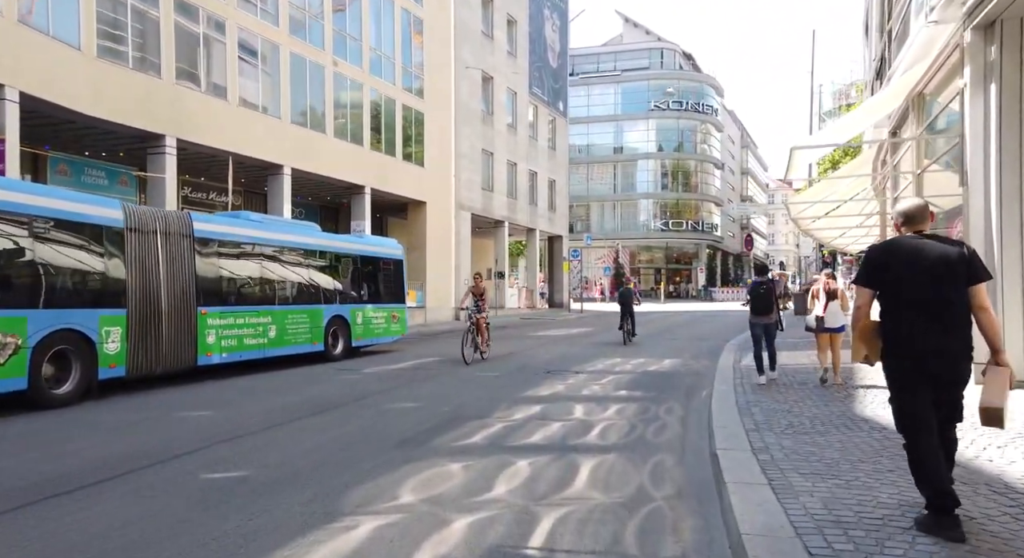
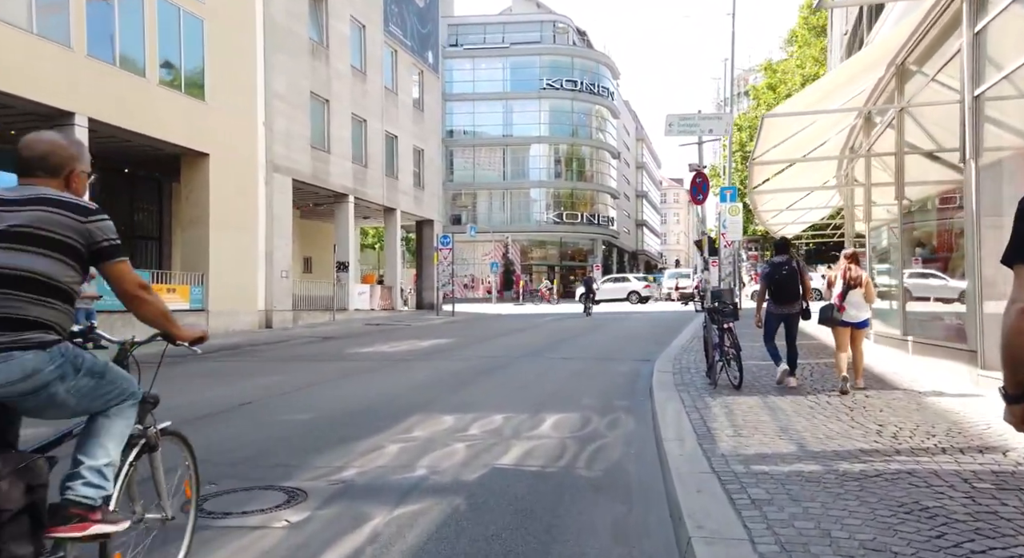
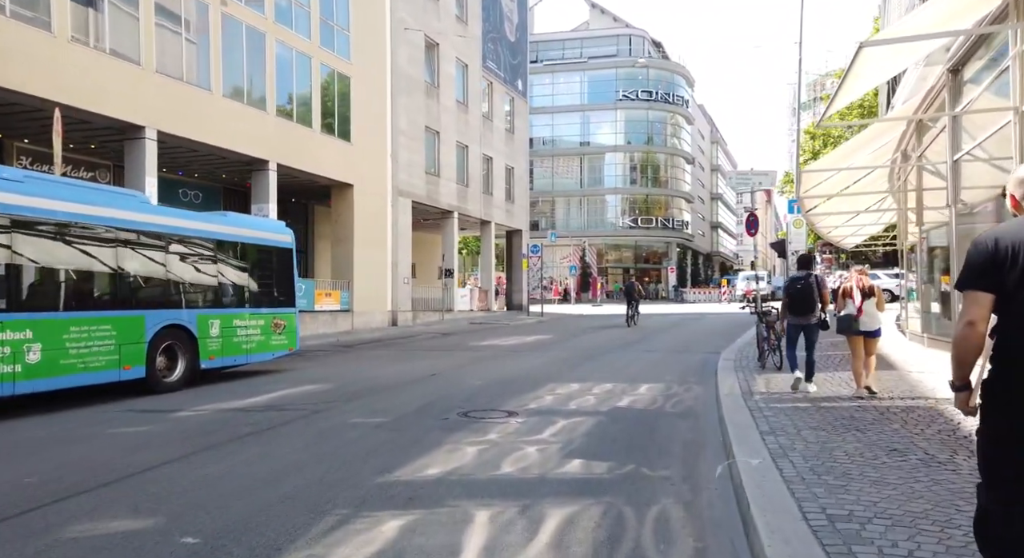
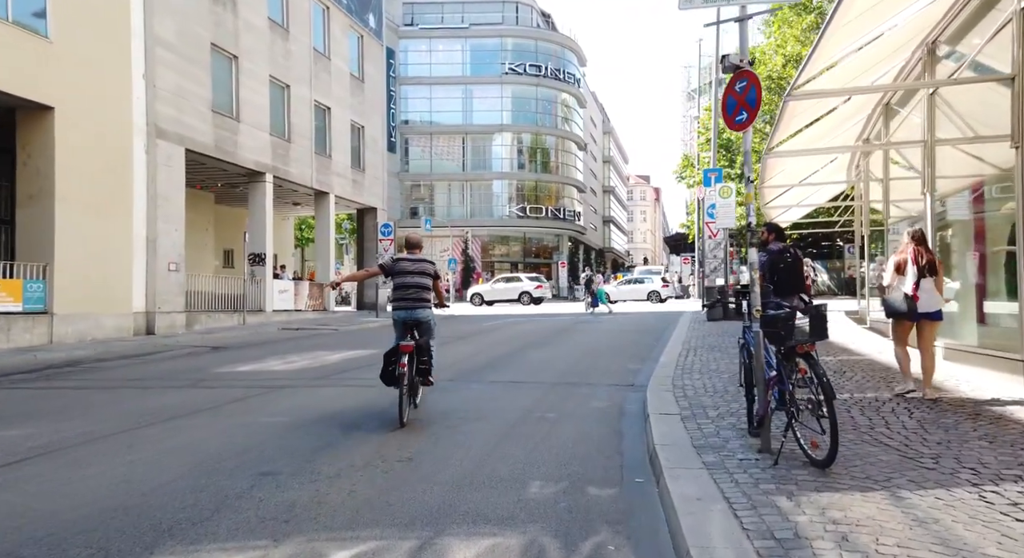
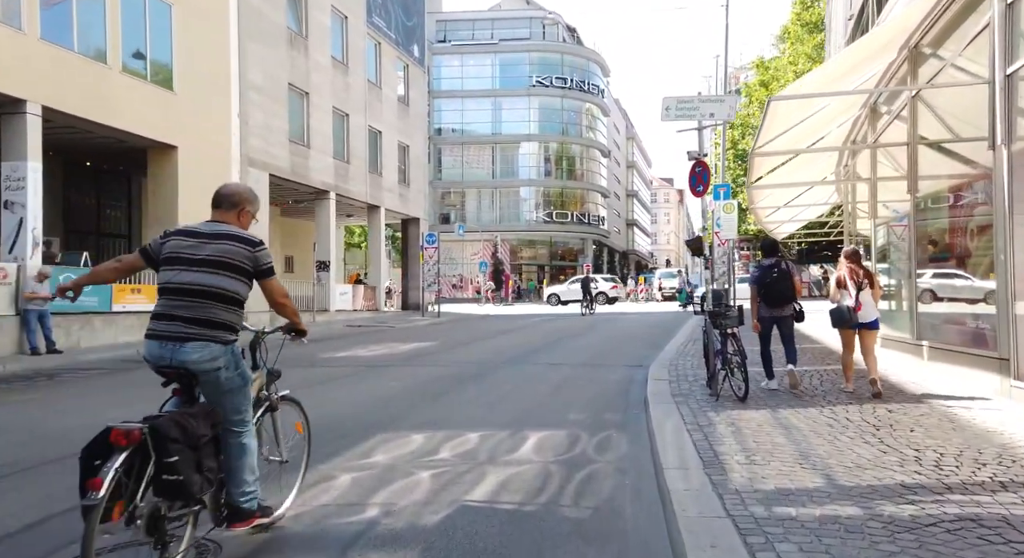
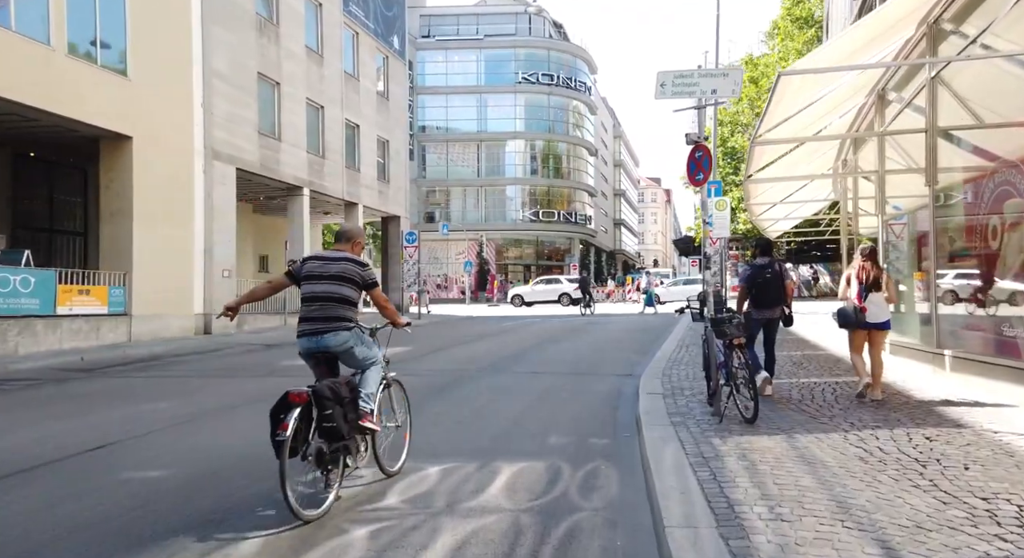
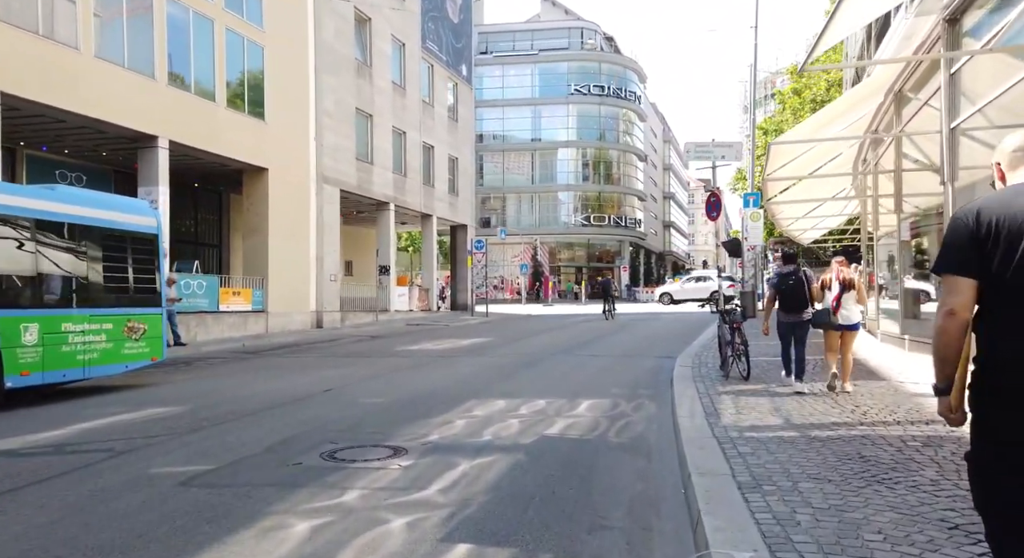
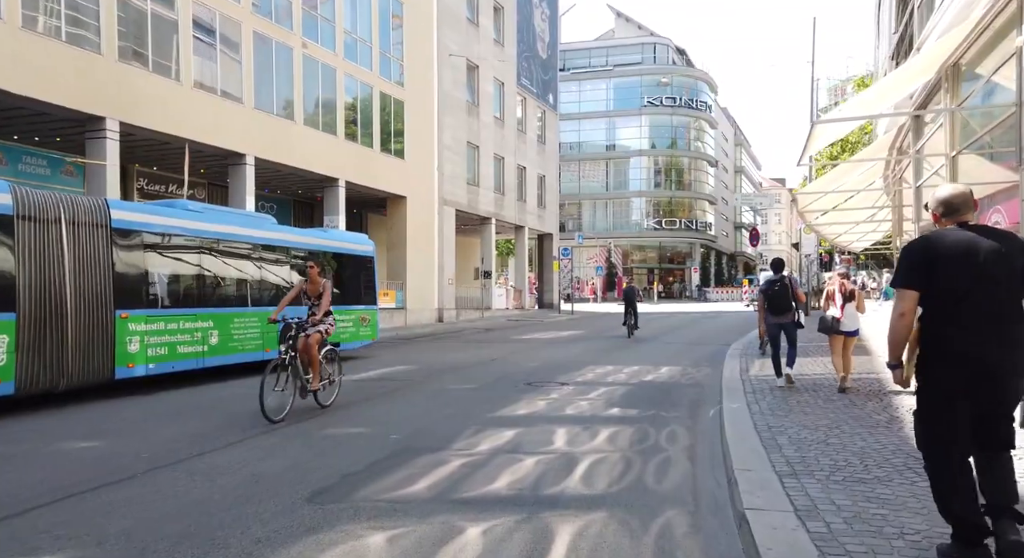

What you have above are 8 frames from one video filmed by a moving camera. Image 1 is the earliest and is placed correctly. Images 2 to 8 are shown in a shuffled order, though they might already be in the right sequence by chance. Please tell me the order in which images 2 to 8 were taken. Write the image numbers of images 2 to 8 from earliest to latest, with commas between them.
8, 3, 7, 2, 5, 6, 4
